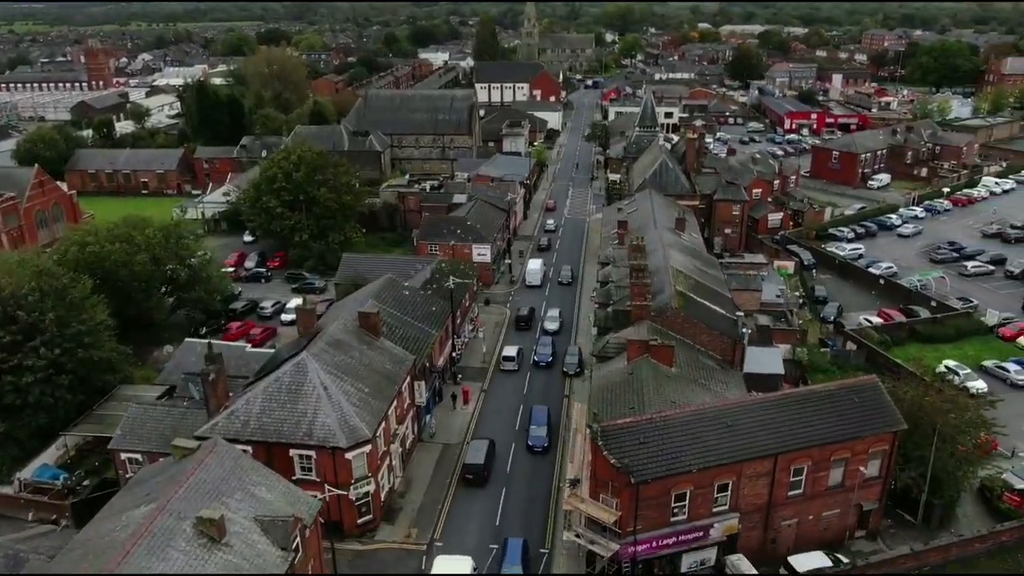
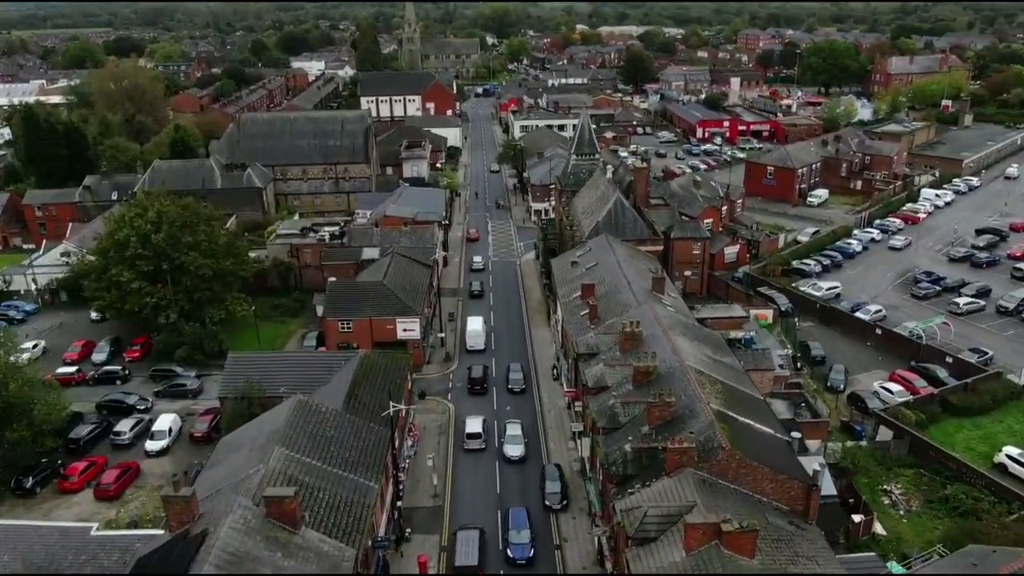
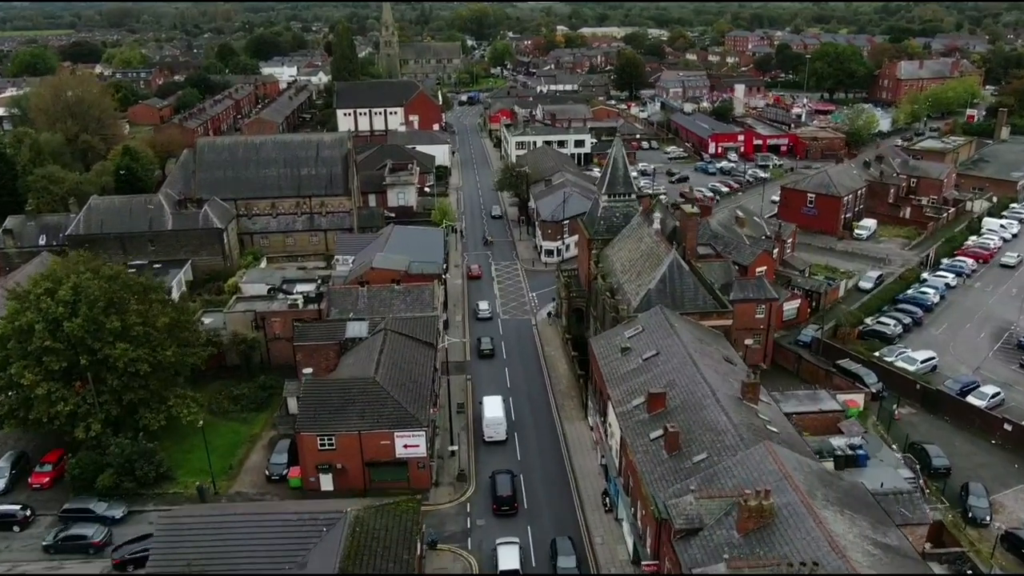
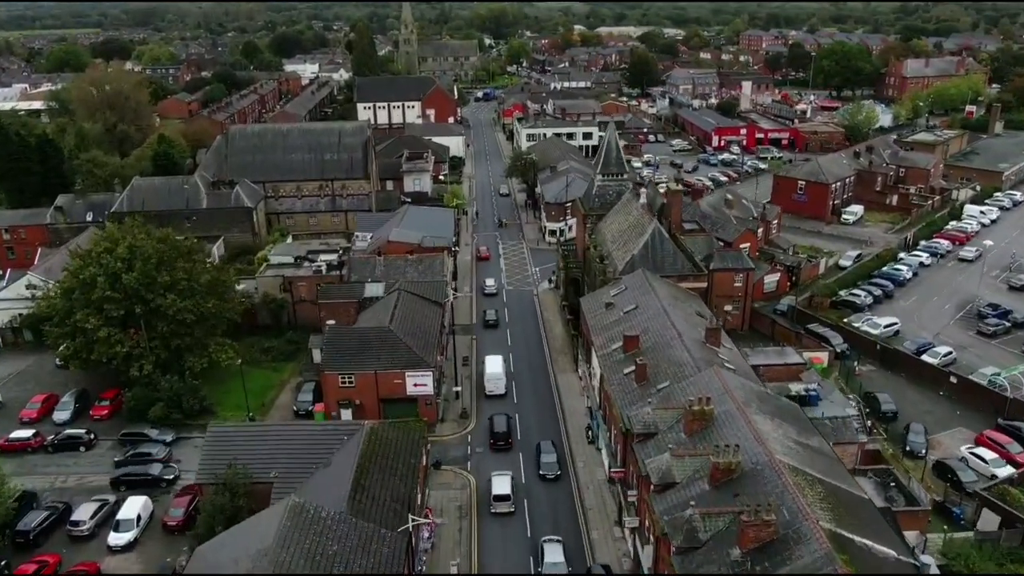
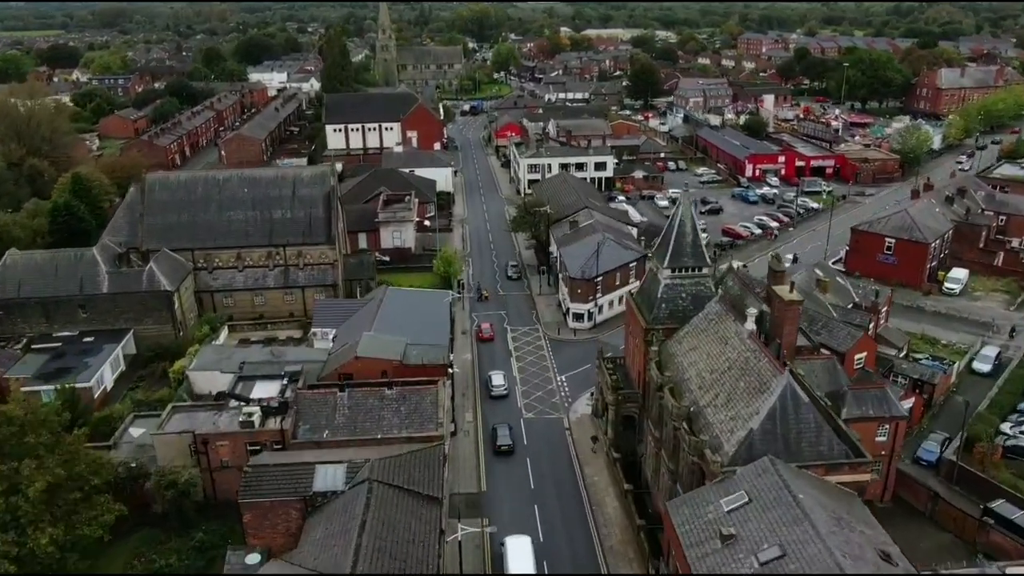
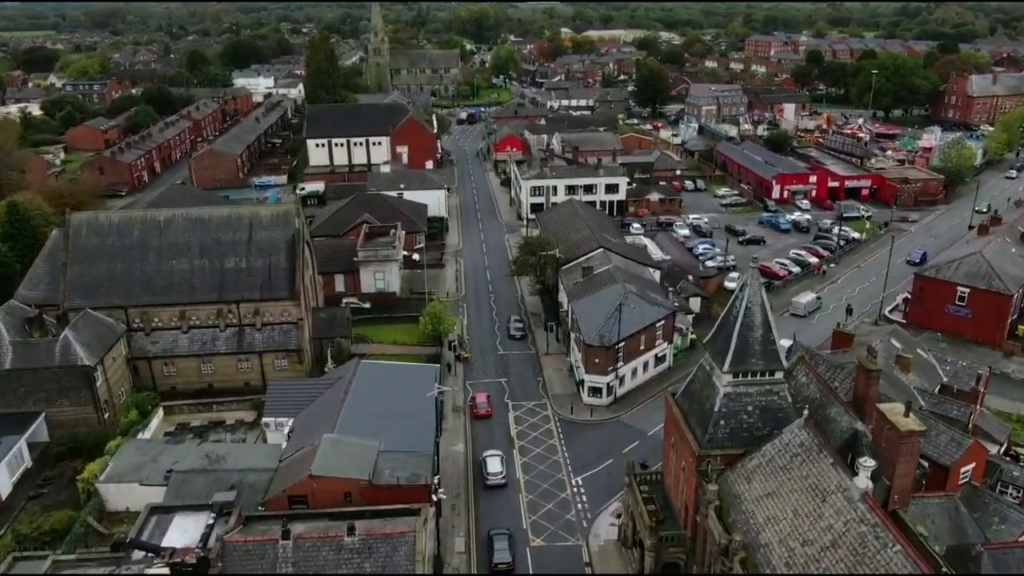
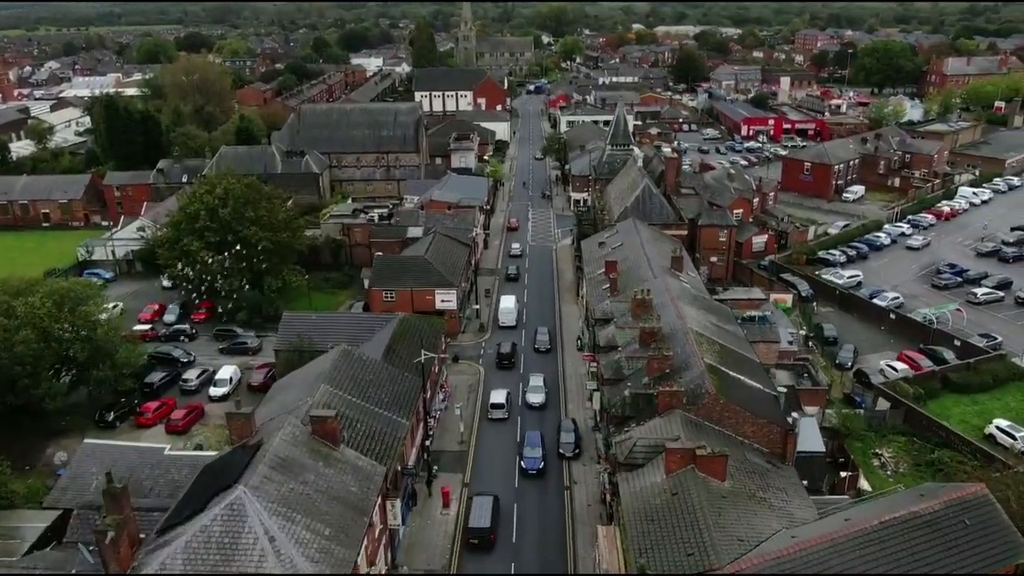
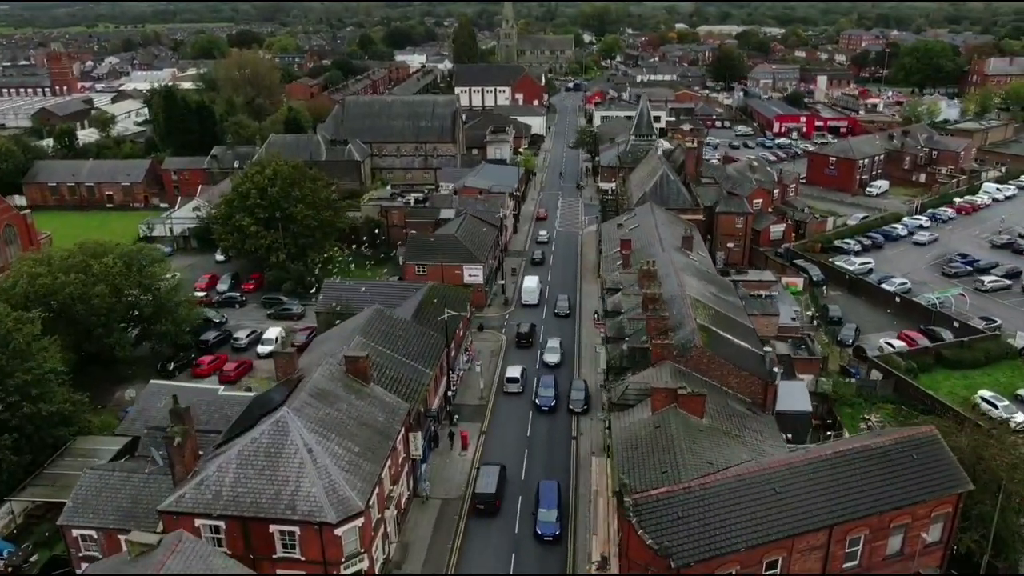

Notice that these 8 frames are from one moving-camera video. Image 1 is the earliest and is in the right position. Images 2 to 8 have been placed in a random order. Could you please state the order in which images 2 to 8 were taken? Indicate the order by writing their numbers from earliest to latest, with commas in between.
8, 7, 2, 4, 3, 5, 6
